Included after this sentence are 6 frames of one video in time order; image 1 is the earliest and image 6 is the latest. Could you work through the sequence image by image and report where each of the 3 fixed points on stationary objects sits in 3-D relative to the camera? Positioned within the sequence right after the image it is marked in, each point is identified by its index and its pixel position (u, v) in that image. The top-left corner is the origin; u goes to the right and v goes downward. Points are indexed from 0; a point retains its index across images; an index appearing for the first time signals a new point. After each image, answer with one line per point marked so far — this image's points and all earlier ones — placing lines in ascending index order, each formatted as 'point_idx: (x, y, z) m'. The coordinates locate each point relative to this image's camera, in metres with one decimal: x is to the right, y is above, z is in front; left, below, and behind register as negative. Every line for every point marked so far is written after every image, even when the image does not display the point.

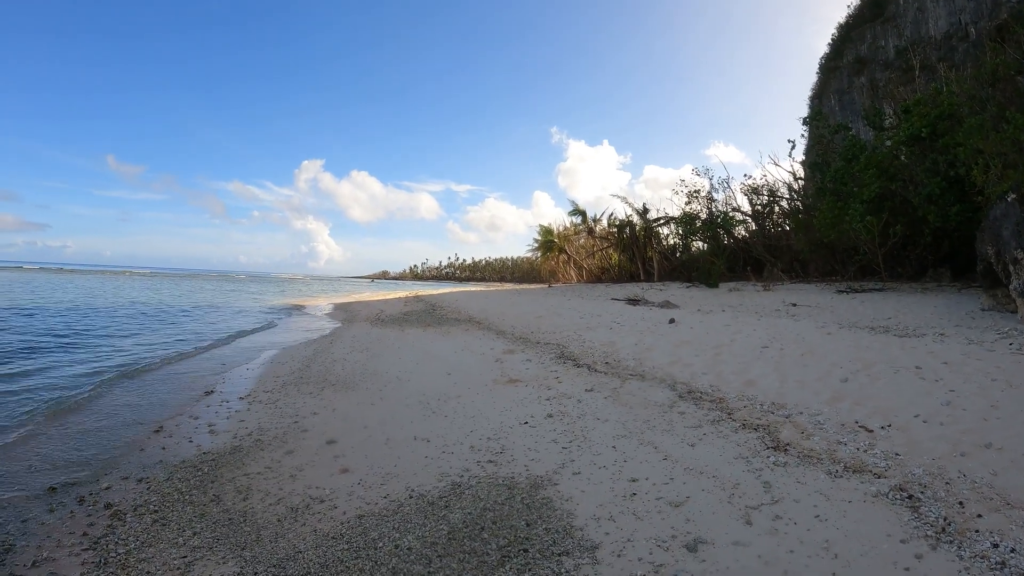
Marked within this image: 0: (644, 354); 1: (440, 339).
0: (+2.2, -1.1, +7.6) m
1: (-1.3, -1.0, +8.8) m
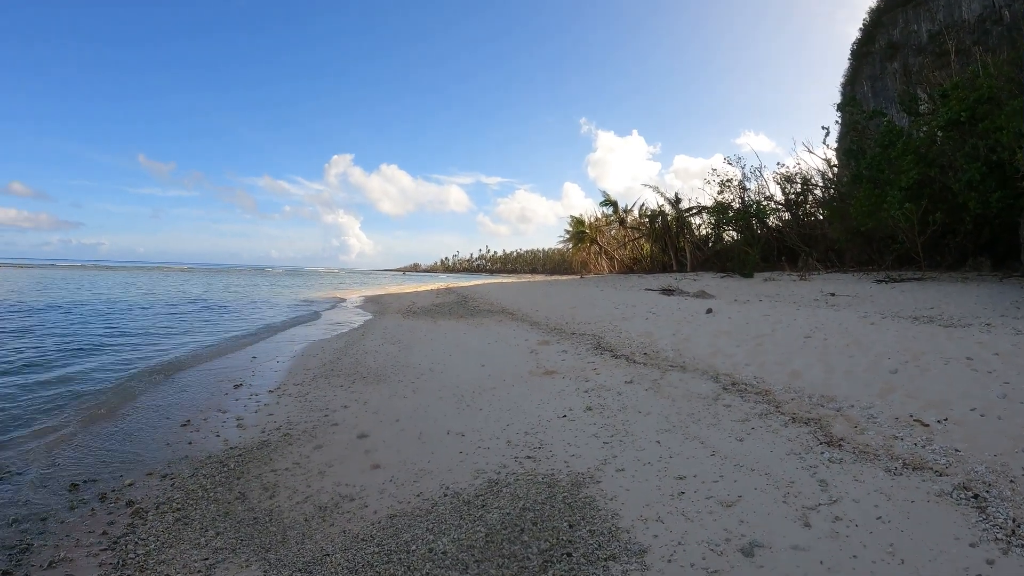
0: (+2.6, -0.9, +7.3) m
1: (-0.7, -0.8, +8.7) m
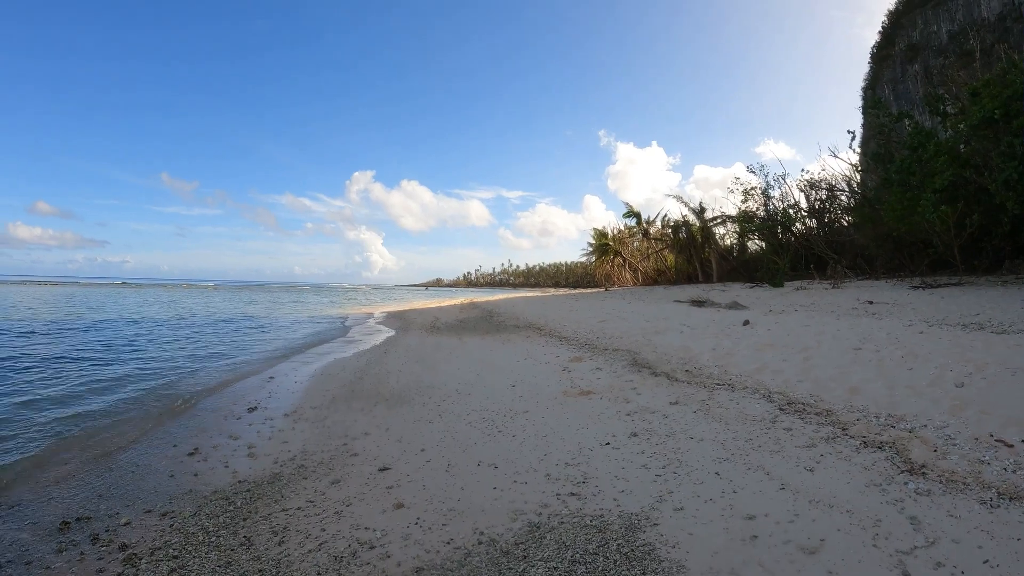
0: (+3.1, -1.0, +6.7) m
1: (-0.2, -1.1, +8.3) m
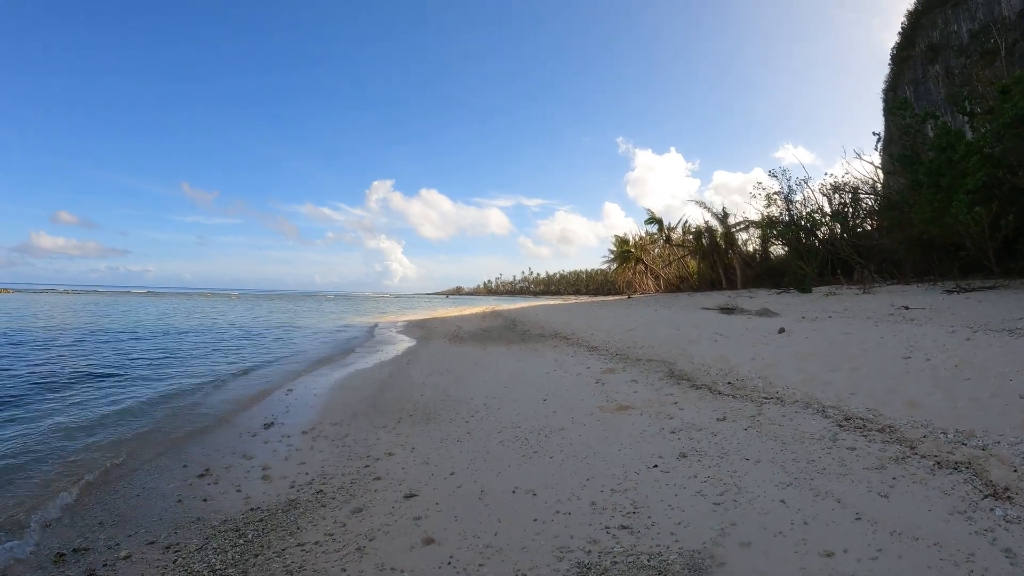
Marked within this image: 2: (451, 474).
0: (+3.4, -1.1, +6.3) m
1: (+0.2, -1.2, +7.9) m
2: (-0.4, -1.3, +3.3) m
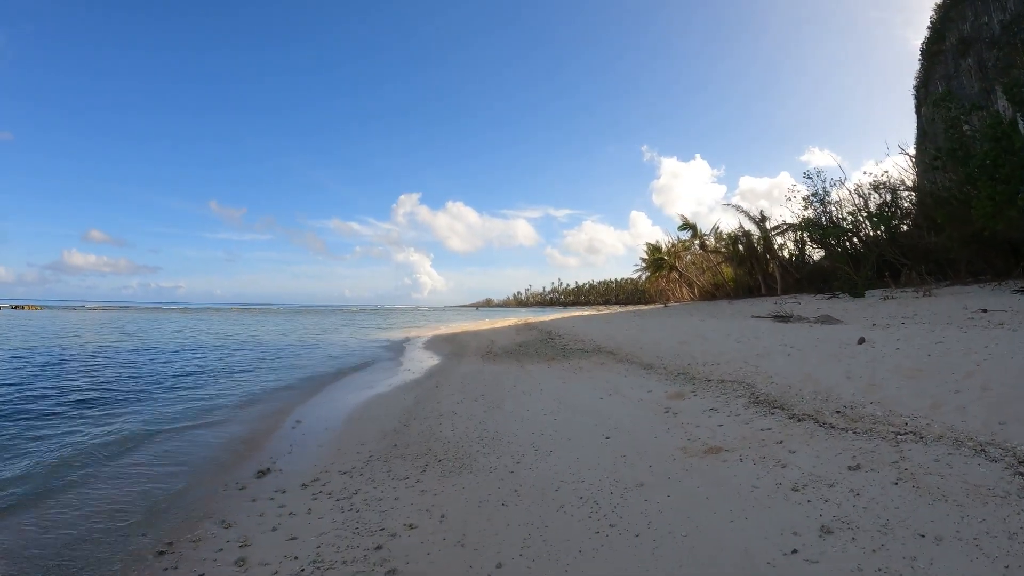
0: (+4.0, -1.1, +5.0) m
1: (+0.8, -1.3, +6.9) m
2: (-0.1, -1.3, +2.3) m
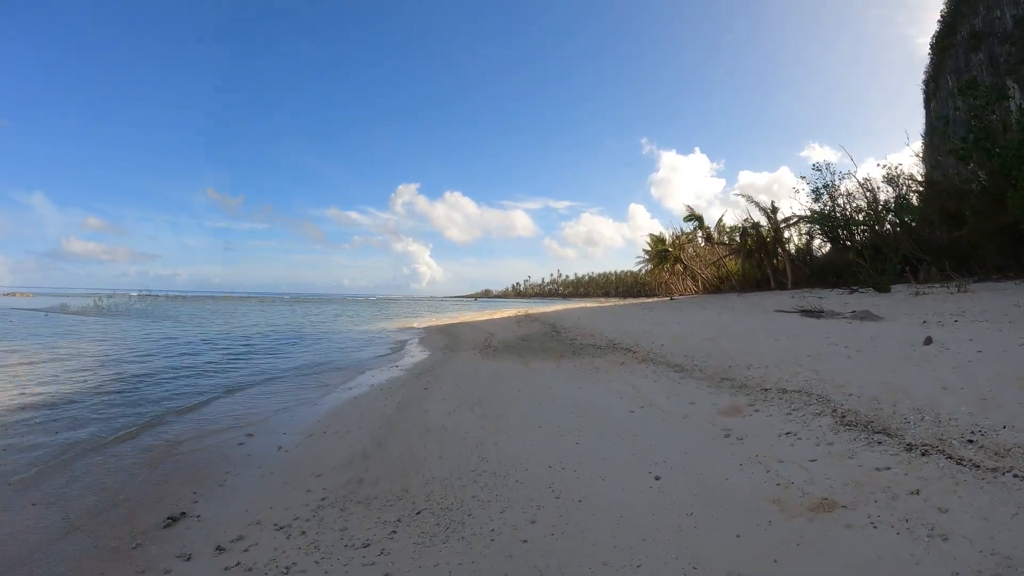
0: (+4.0, -1.0, +3.9) m
1: (+0.9, -1.2, +5.8) m
2: (0.0, -1.2, +1.1) m
